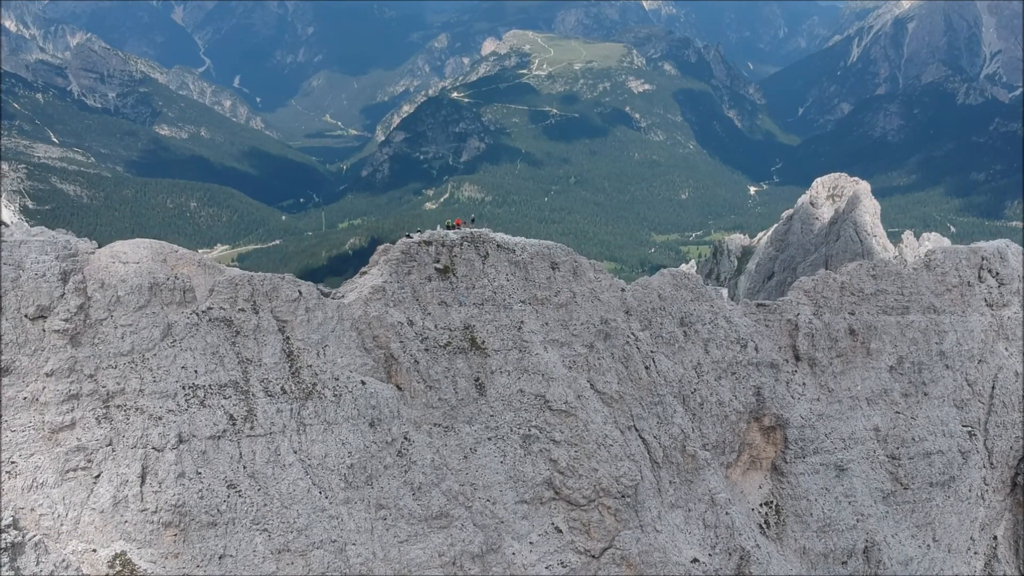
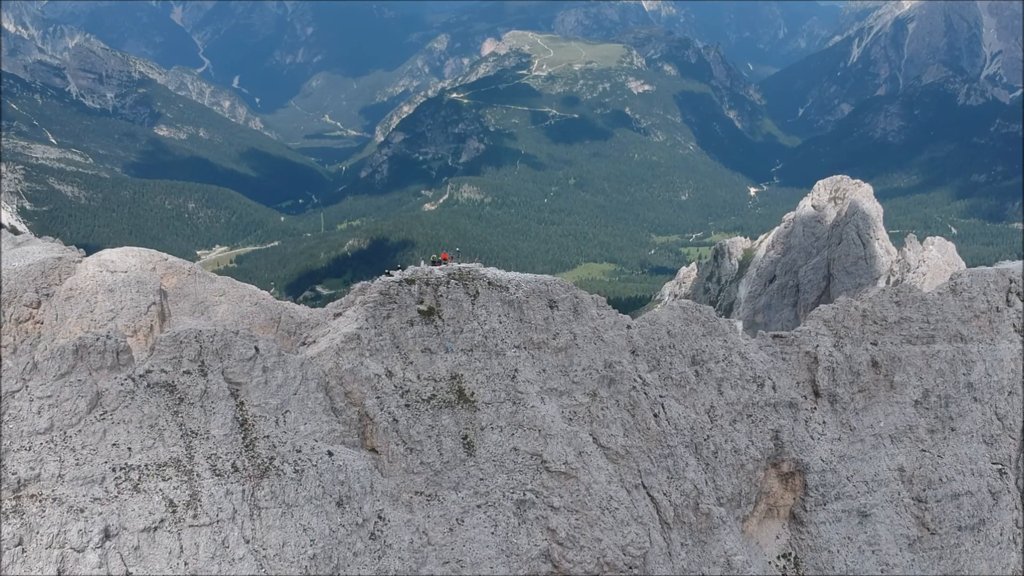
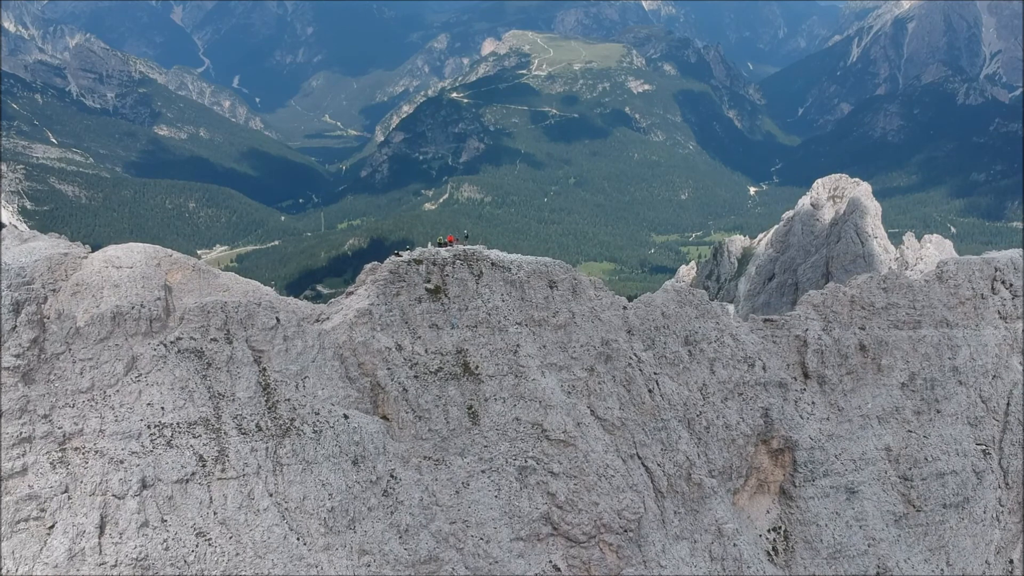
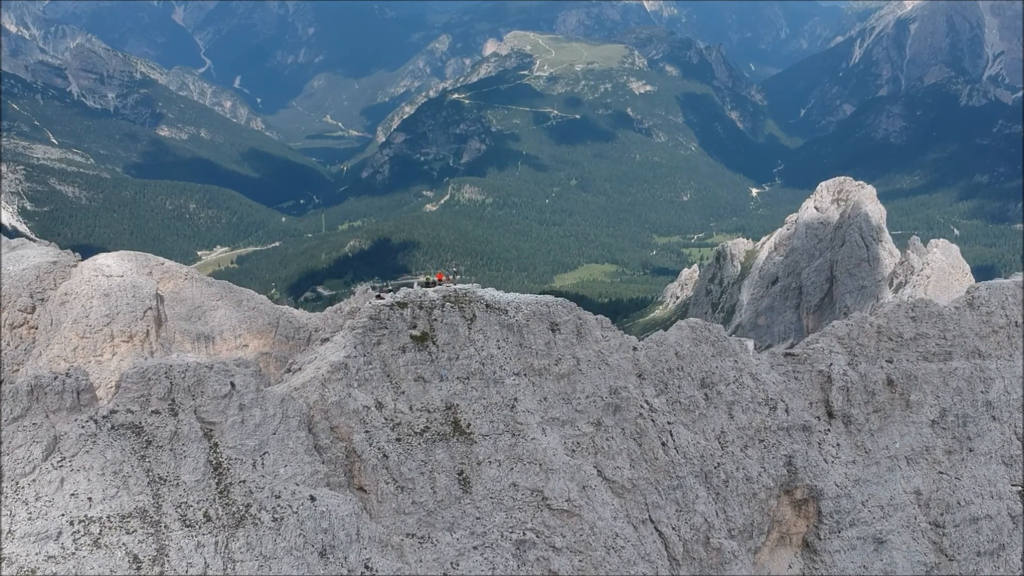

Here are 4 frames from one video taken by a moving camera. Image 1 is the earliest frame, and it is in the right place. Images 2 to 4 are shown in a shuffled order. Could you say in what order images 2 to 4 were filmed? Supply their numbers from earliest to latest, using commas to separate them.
3, 2, 4
